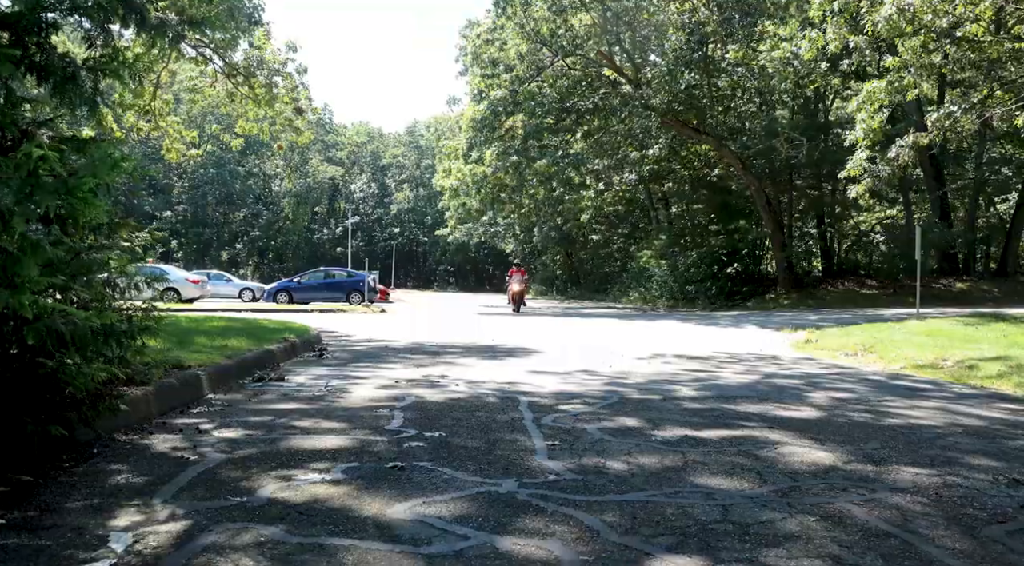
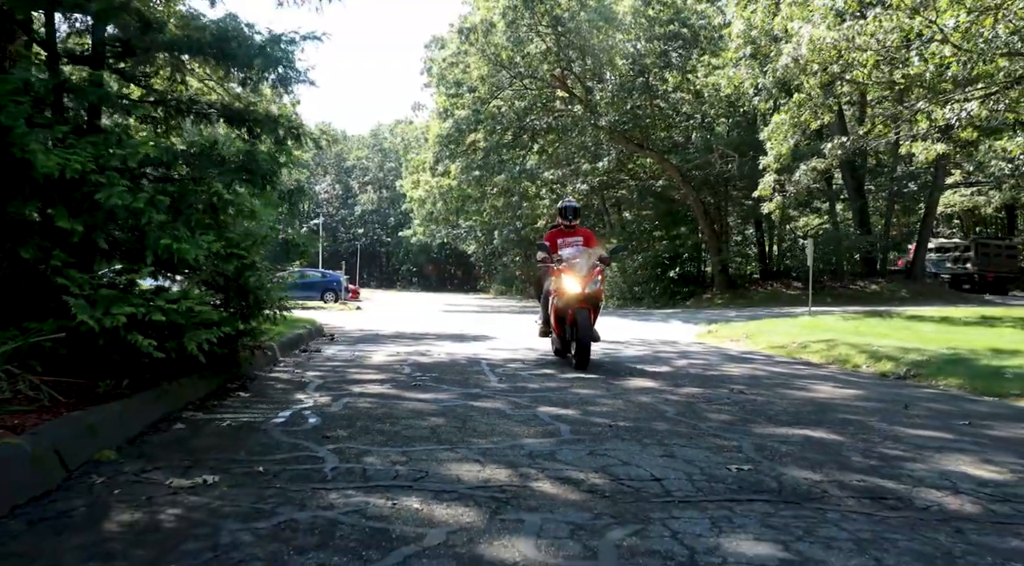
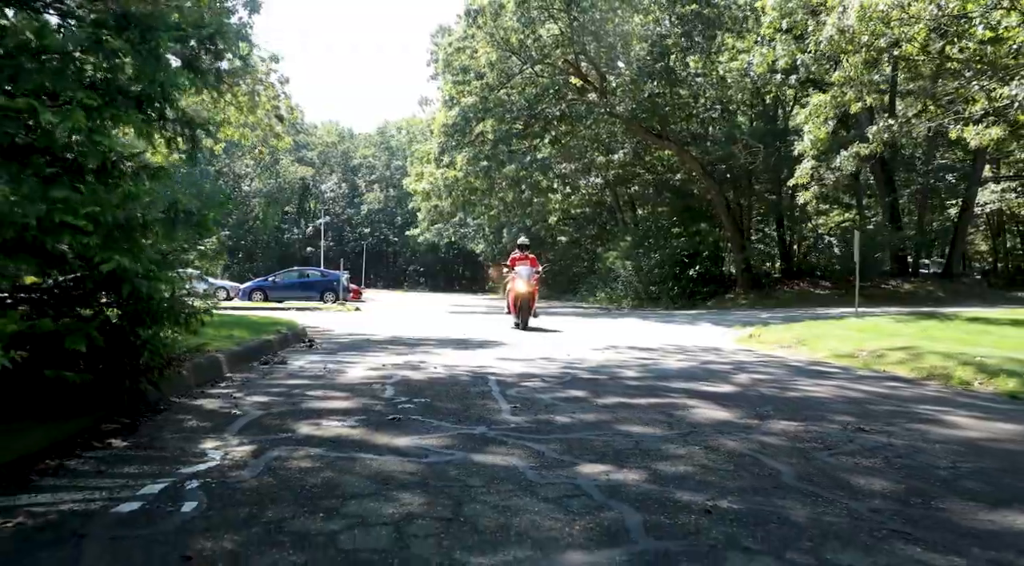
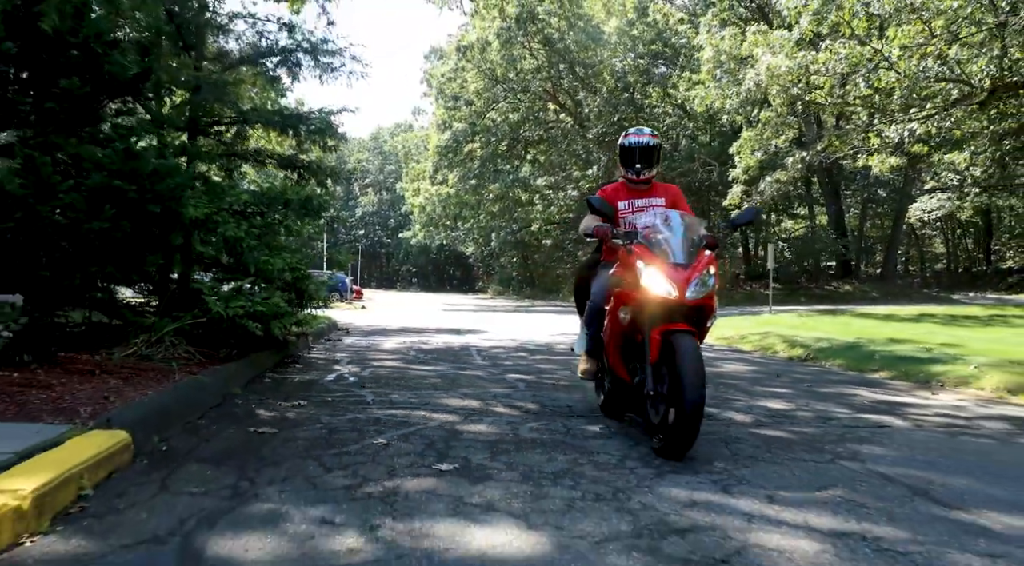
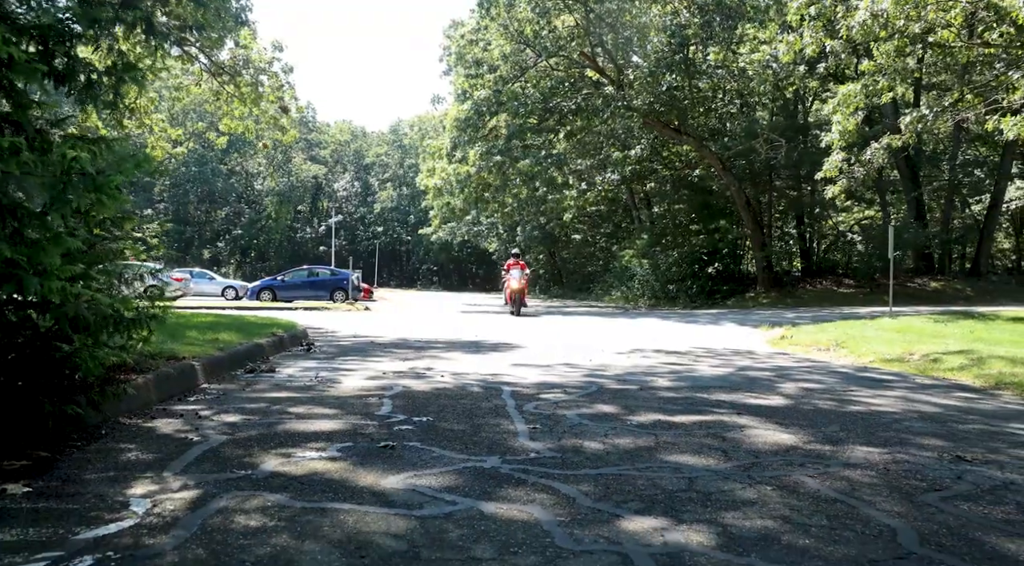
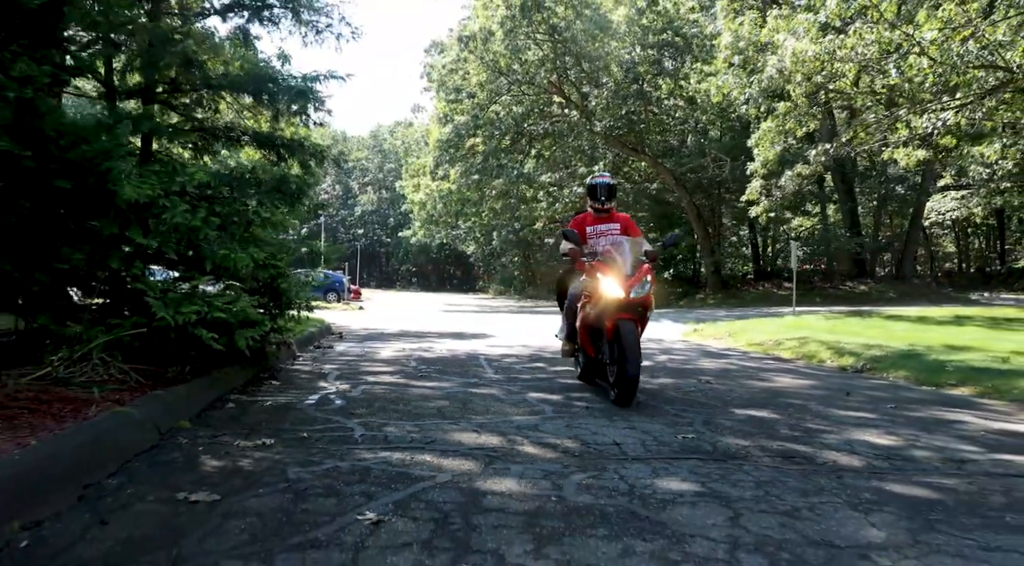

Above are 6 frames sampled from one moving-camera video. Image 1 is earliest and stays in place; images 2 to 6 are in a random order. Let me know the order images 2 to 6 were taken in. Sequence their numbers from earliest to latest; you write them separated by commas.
5, 3, 2, 6, 4
